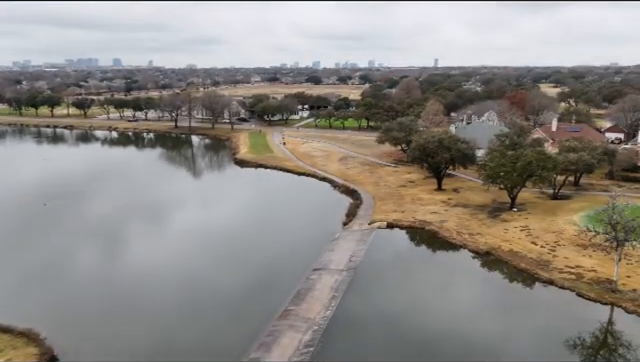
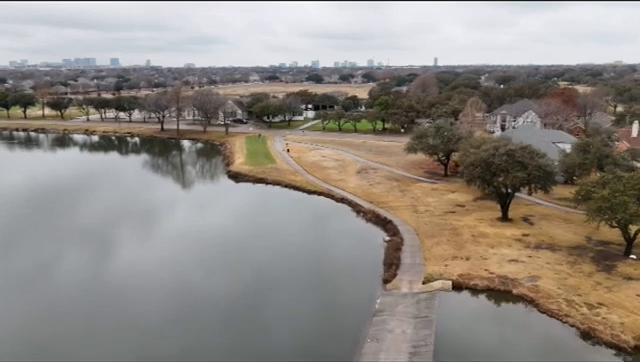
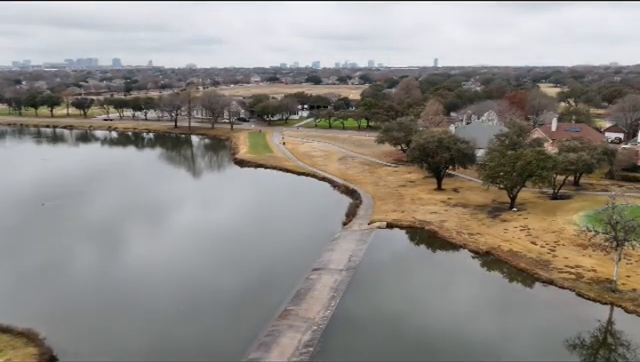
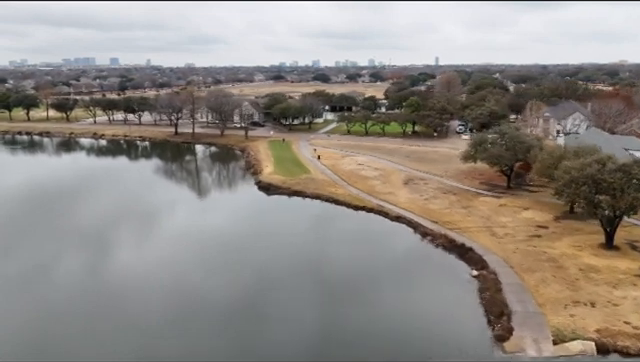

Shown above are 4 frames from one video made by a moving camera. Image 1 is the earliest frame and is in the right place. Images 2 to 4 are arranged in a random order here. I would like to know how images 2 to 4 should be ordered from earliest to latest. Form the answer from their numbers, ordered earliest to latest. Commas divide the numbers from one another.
3, 2, 4
